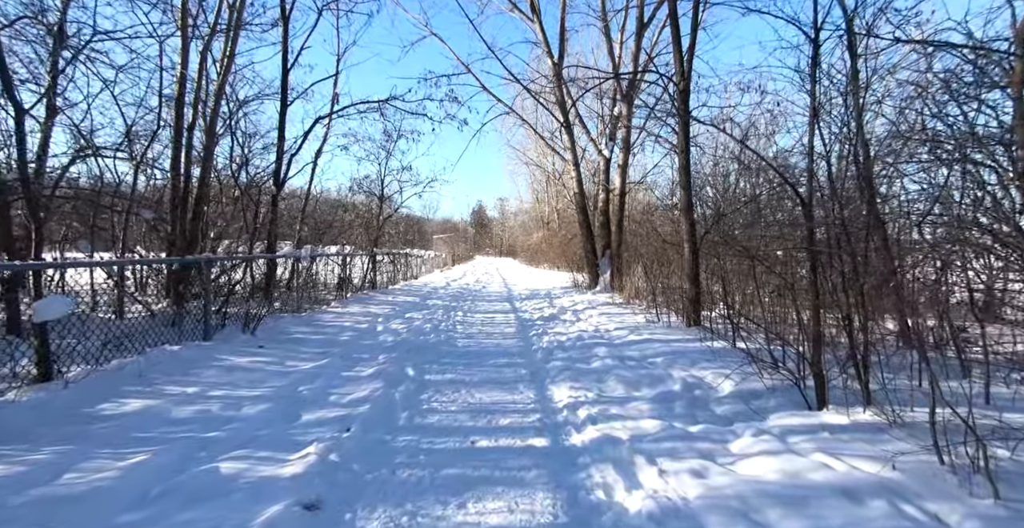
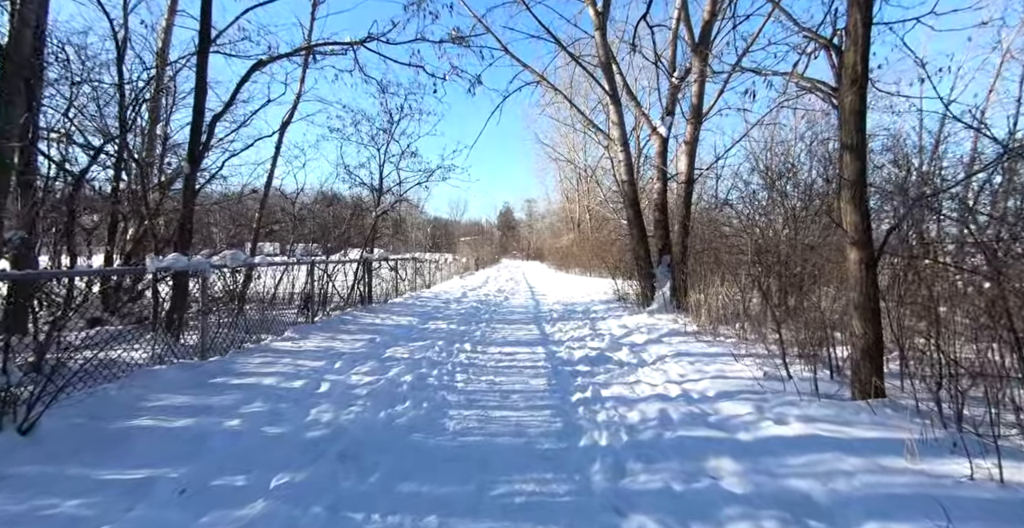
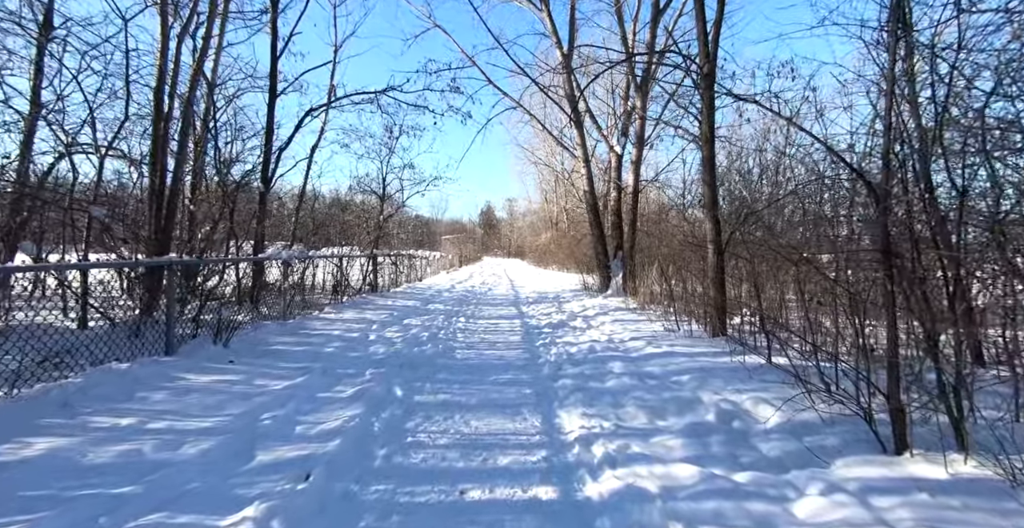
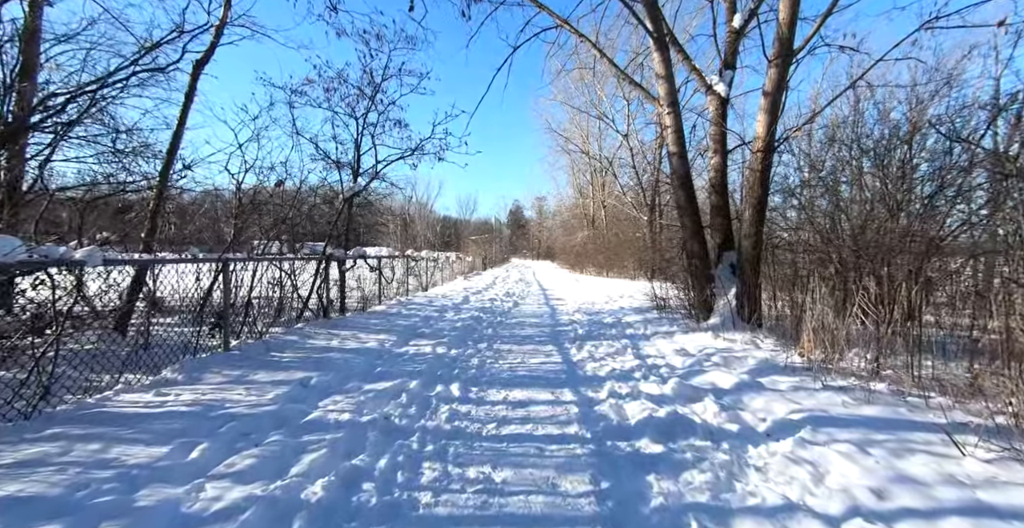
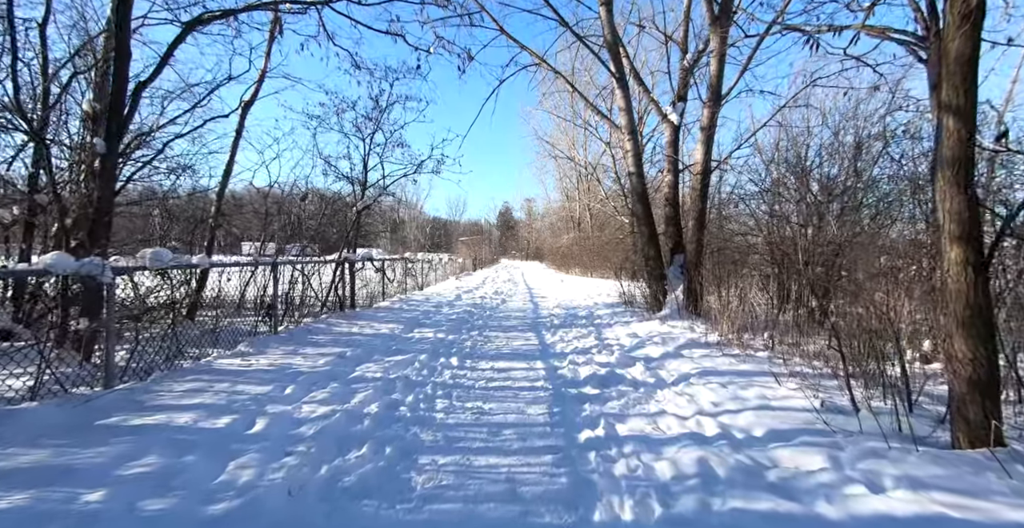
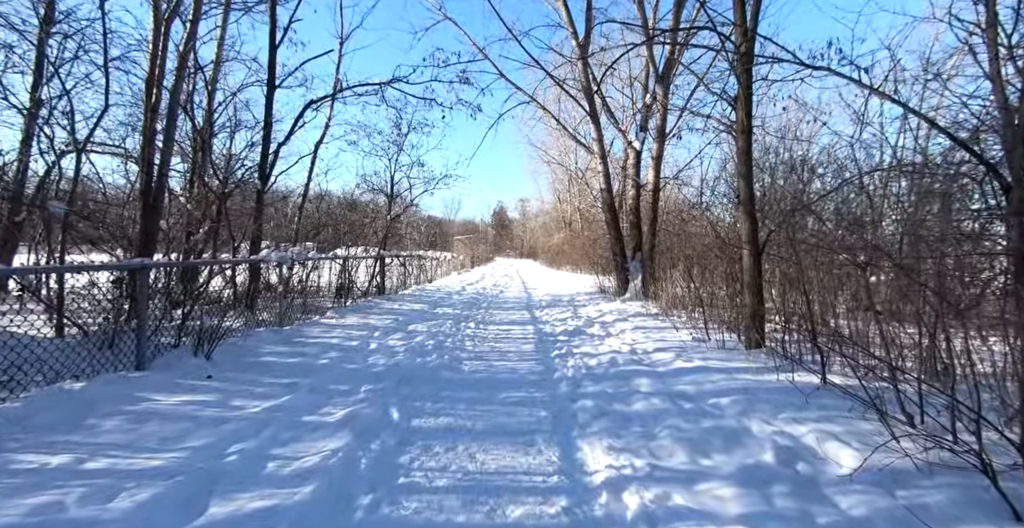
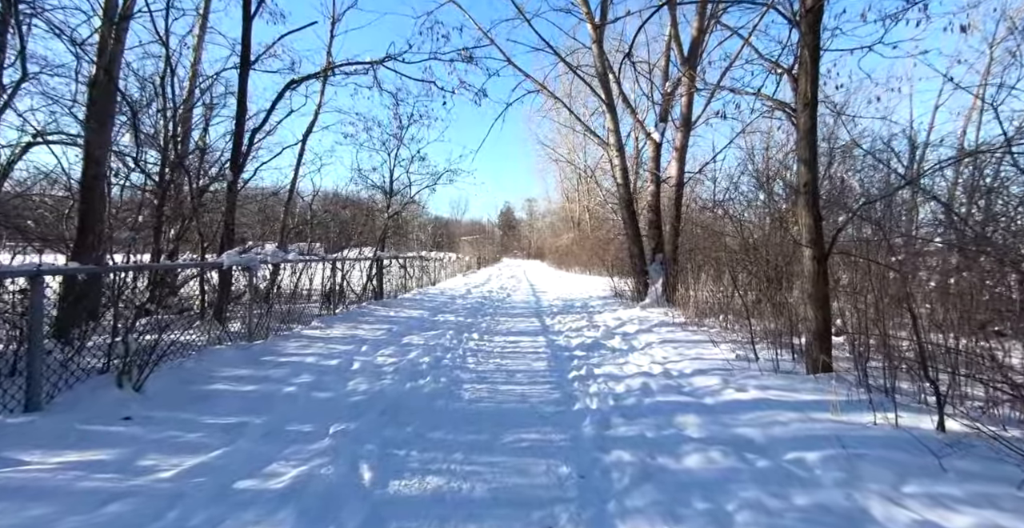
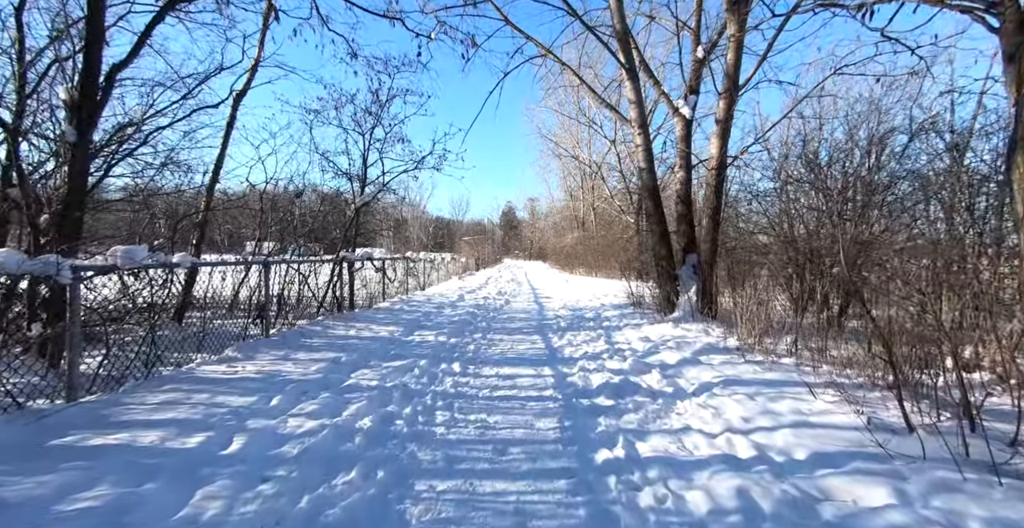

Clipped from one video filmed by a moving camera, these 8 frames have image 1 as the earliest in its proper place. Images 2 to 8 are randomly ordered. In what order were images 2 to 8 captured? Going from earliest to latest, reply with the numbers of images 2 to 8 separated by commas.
3, 6, 7, 2, 5, 8, 4
